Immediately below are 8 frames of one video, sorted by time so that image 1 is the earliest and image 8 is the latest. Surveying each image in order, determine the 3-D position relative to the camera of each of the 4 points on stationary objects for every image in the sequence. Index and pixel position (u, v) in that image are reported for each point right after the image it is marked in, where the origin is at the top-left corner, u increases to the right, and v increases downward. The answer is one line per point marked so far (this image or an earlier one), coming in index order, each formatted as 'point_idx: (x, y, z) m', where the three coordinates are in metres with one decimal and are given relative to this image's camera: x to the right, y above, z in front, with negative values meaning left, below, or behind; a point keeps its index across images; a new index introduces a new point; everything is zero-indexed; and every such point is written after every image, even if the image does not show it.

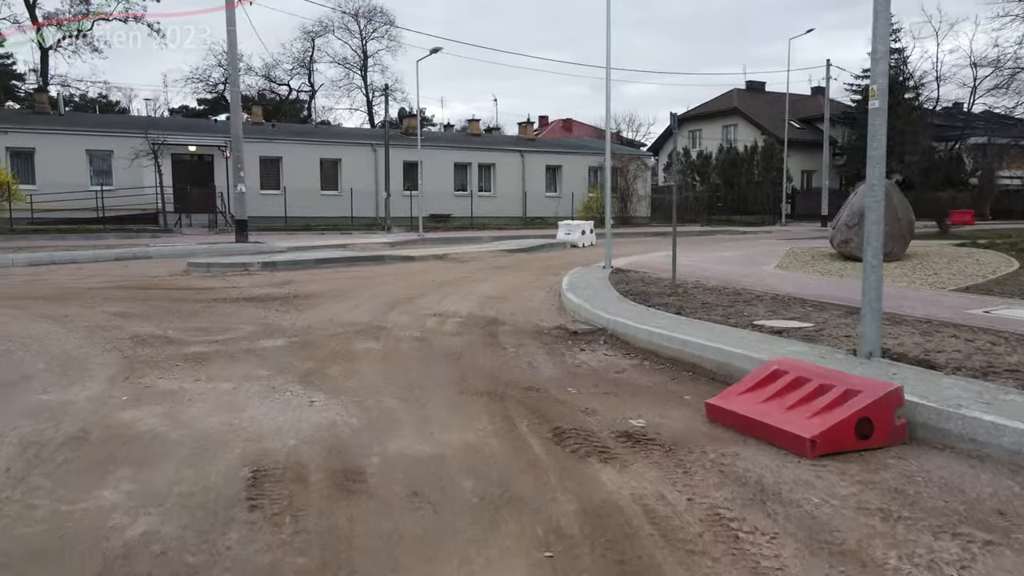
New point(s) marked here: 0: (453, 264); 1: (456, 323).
0: (-1.6, +0.6, +18.5) m
1: (-0.8, -0.5, +9.9) m
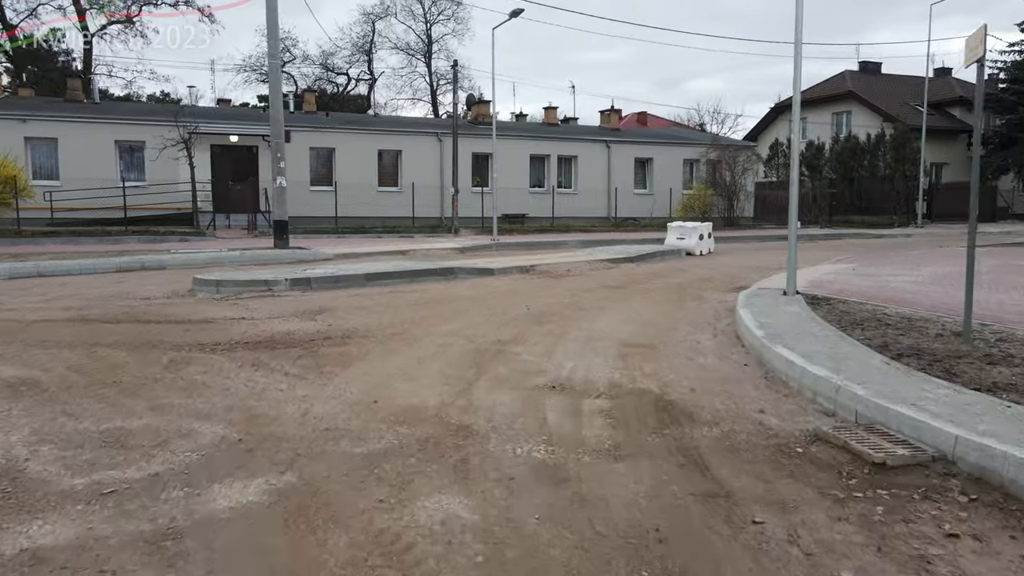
0: (+0.6, +0.1, +13.9) m
1: (+0.7, -1.0, +5.2) m
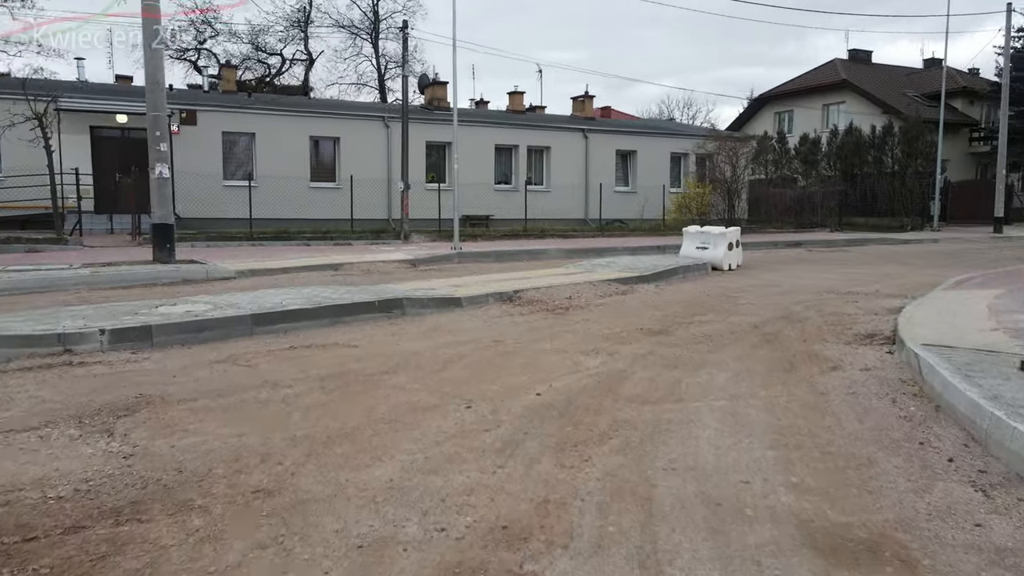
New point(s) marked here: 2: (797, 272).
0: (+0.3, -0.4, +9.1) m
1: (+1.0, -1.5, +0.4) m
2: (+5.6, +0.3, +14.3) m
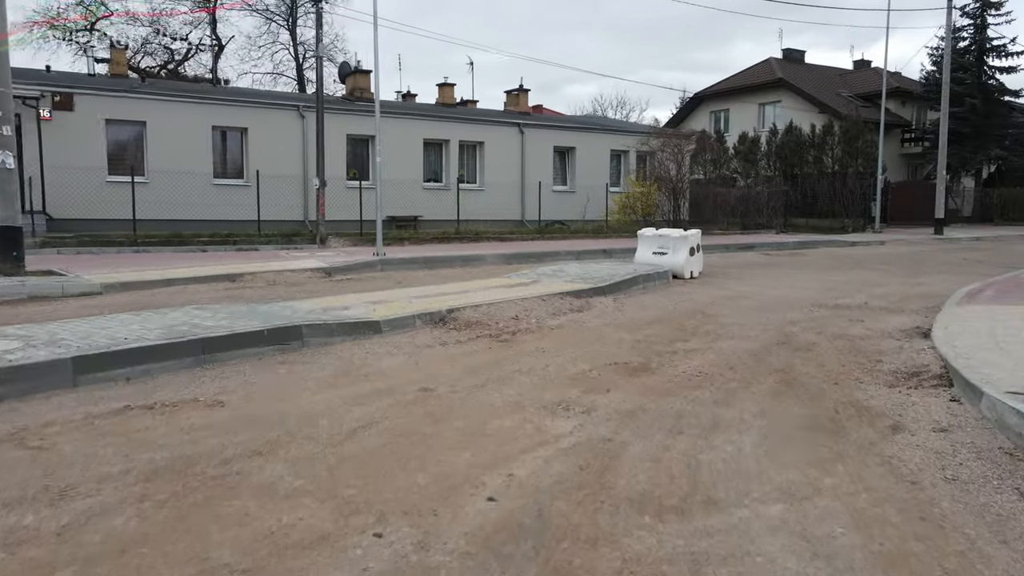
0: (-0.3, -0.6, +7.1) m
1: (+1.2, -1.7, -1.5) m
2: (+4.5, +0.1, +12.8) m
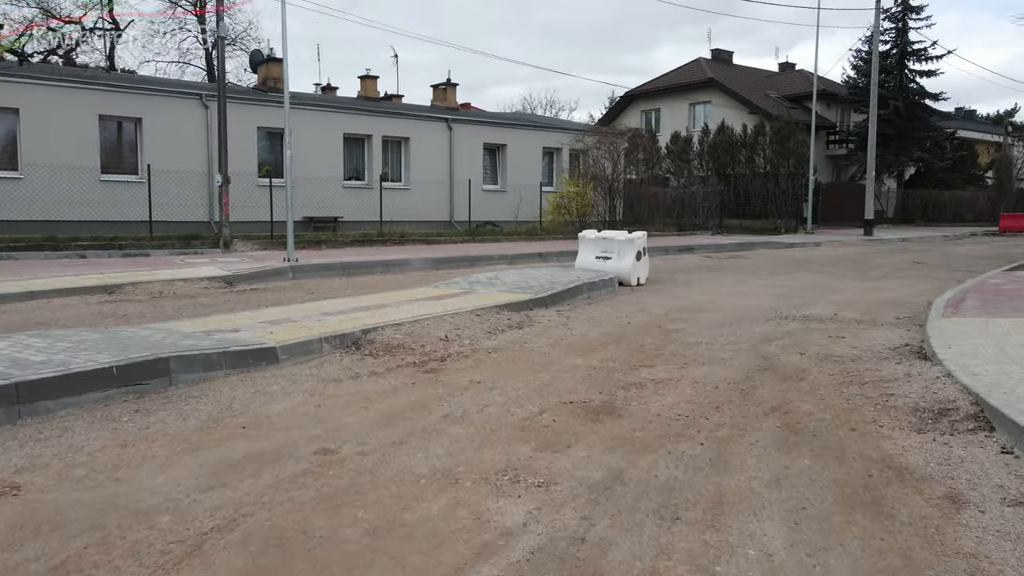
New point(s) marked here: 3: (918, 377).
0: (-0.9, -0.8, +5.6) m
1: (+1.4, -1.8, -2.8) m
2: (+3.3, 0.0, +11.8) m
3: (+3.0, -0.7, +5.3) m
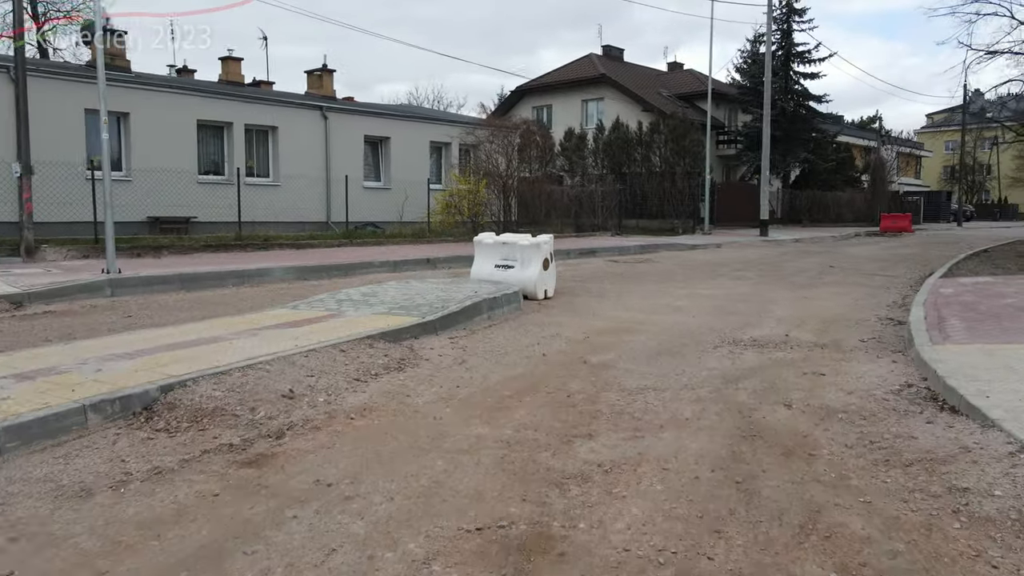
0: (-1.5, -1.0, +3.4) m
1: (+2.1, -2.0, -4.6) m
2: (+1.7, -0.2, +10.1) m
3: (+2.4, -0.8, +3.6) m
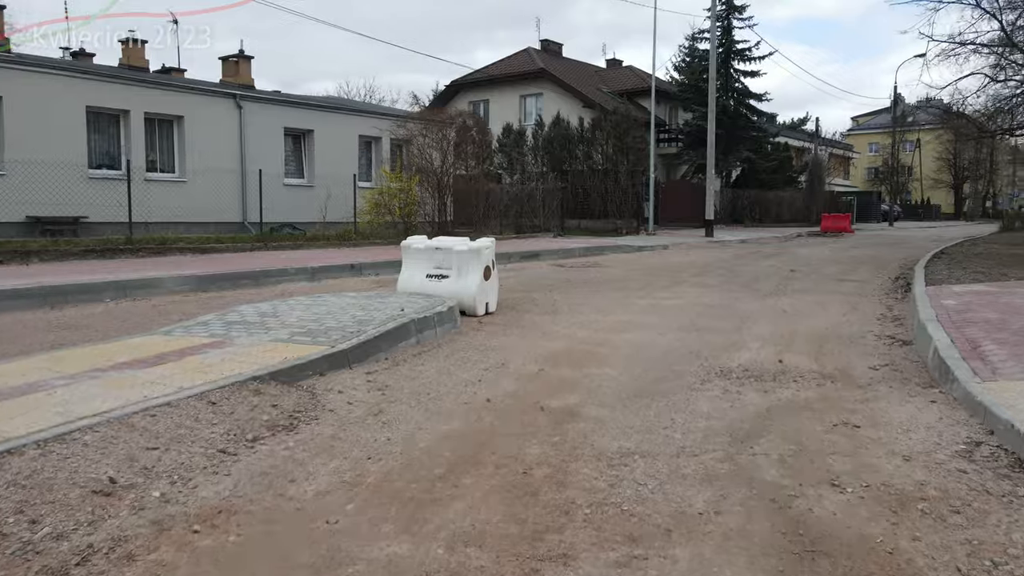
0: (-1.7, -1.2, +1.7) m
1: (+2.6, -2.1, -5.9) m
2: (+0.9, -0.3, +8.6) m
3: (+2.2, -1.0, +2.3) m
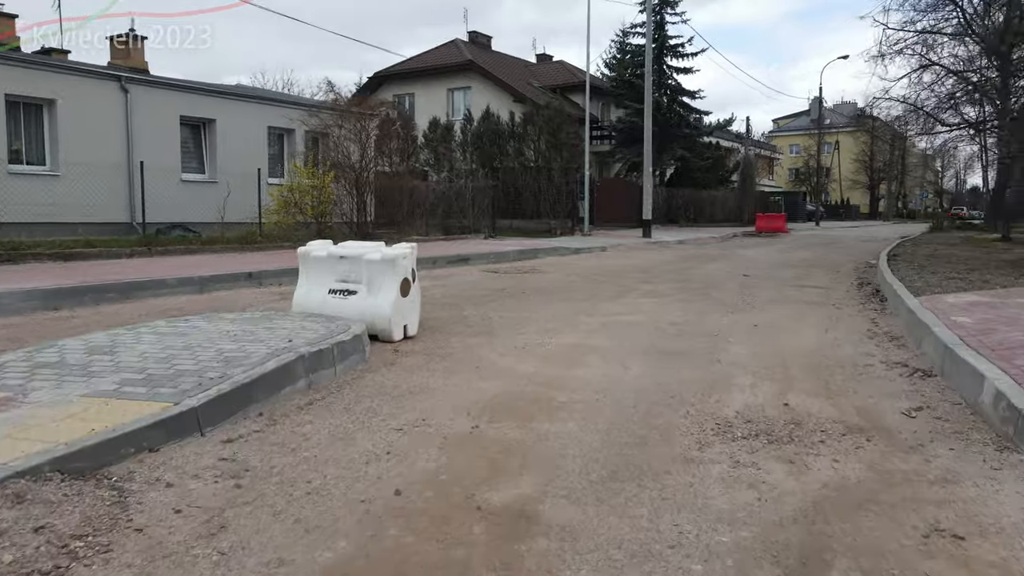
0: (-1.7, -1.3, -0.1) m
1: (+3.3, -2.3, -7.3) m
2: (+0.2, -0.5, +7.0) m
3: (+2.1, -1.1, +0.8) m
